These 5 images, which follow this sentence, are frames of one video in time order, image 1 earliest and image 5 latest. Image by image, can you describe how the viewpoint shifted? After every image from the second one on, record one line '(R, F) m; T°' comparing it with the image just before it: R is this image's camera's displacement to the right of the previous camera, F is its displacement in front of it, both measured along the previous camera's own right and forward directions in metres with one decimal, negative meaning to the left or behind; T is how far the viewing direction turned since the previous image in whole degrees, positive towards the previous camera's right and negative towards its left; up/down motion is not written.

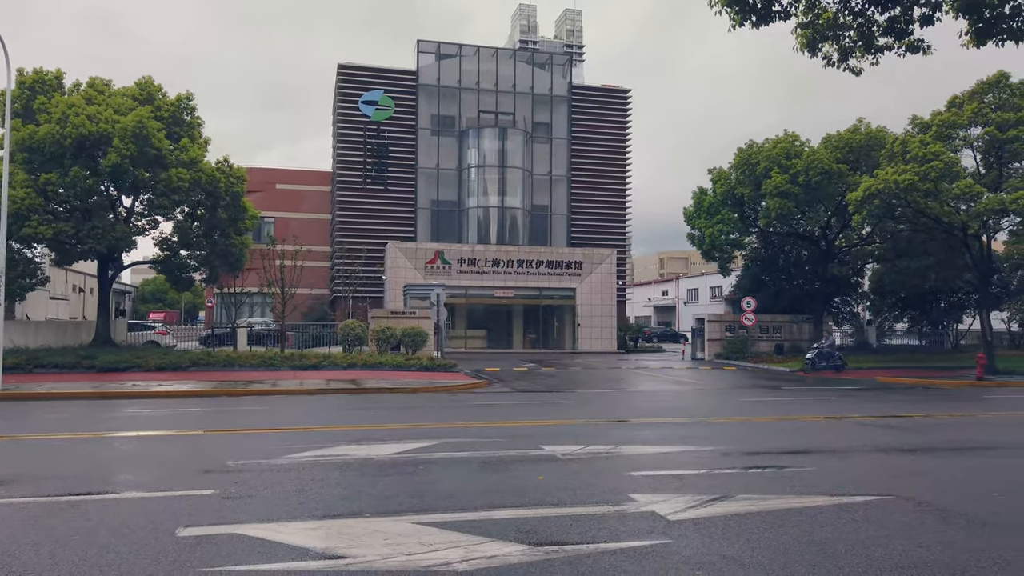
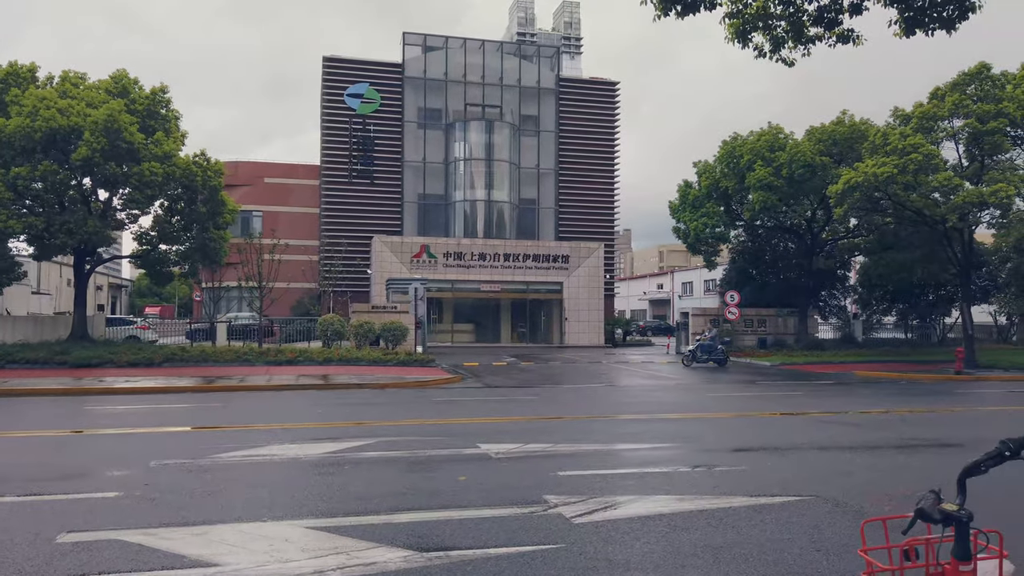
(+0.8, +0.2) m; 0°
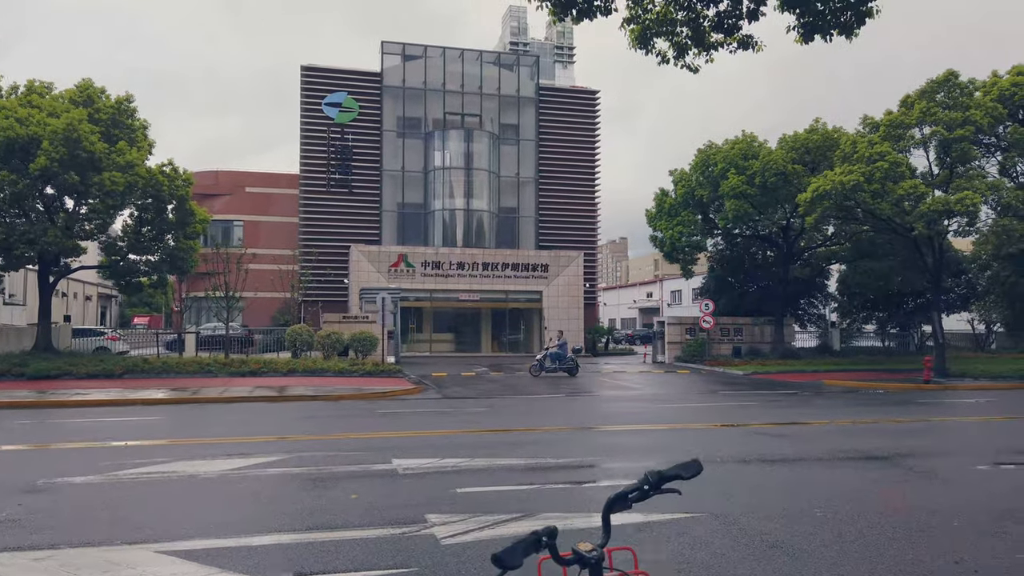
(+1.0, +0.2) m; 0°
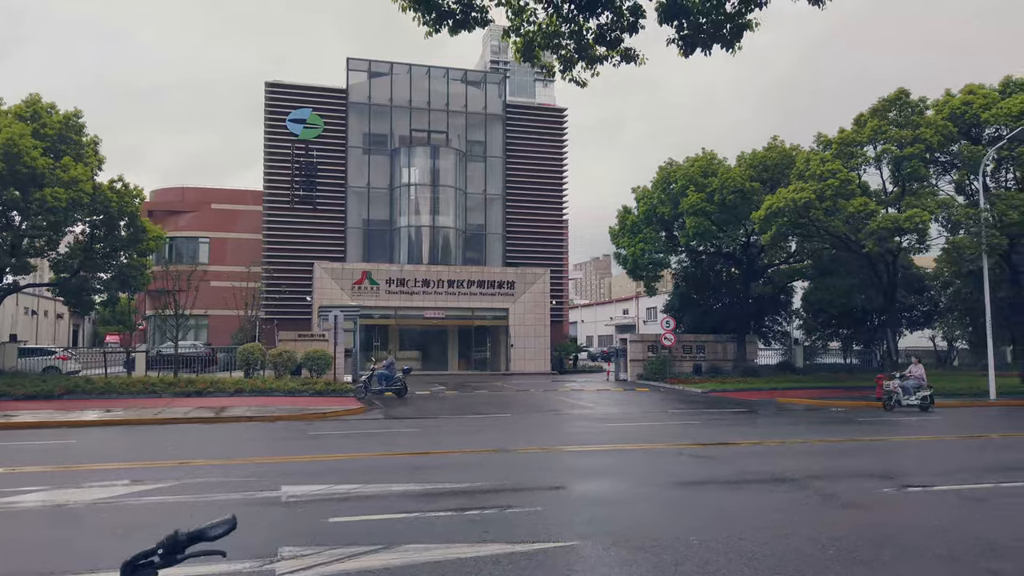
(+1.0, +0.3) m; +1°
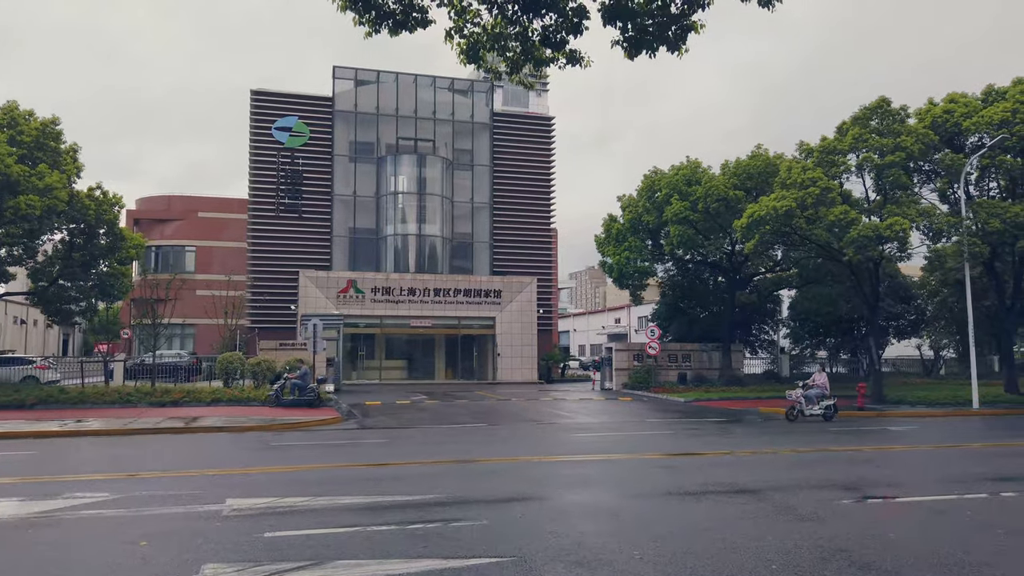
(+0.5, +0.2) m; 0°
